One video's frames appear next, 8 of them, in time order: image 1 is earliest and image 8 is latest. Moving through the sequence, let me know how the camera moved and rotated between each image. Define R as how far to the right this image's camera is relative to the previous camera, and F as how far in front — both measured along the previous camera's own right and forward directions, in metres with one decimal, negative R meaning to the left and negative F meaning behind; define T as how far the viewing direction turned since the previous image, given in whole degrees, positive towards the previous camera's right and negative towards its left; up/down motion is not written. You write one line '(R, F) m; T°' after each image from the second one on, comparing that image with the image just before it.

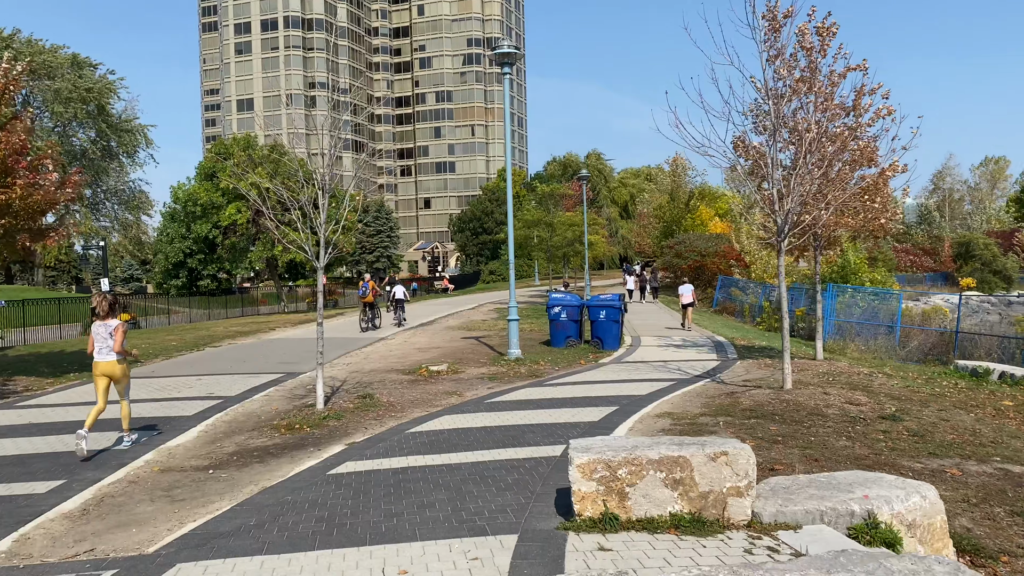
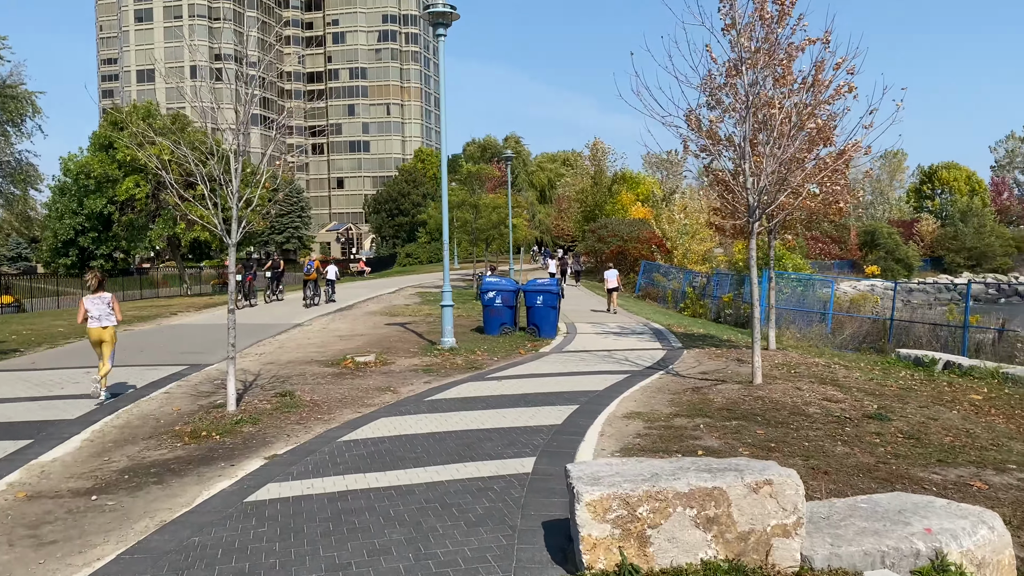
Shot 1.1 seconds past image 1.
(-0.3, +1.0) m; +6°
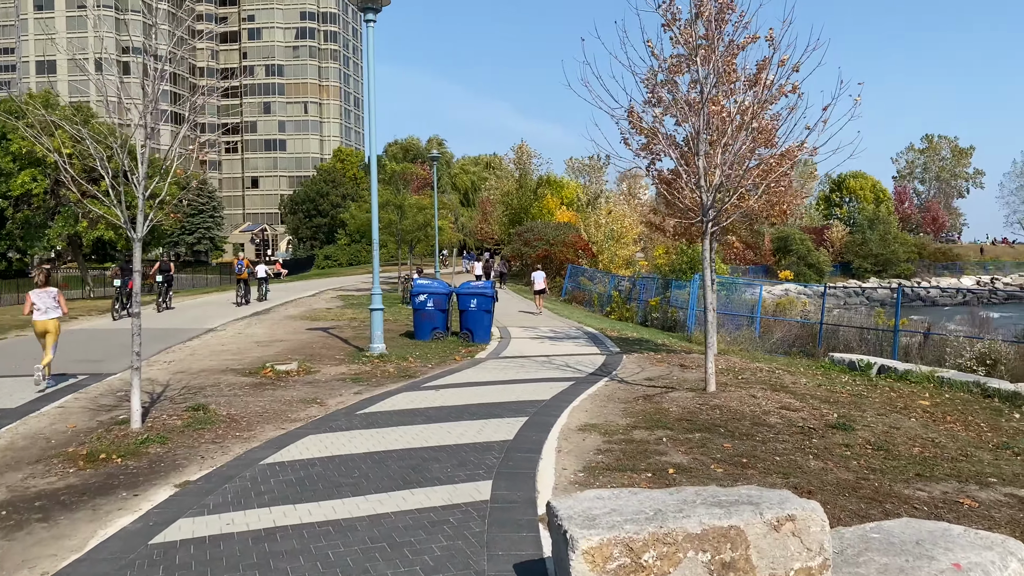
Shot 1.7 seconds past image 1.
(-0.2, +0.6) m; +5°
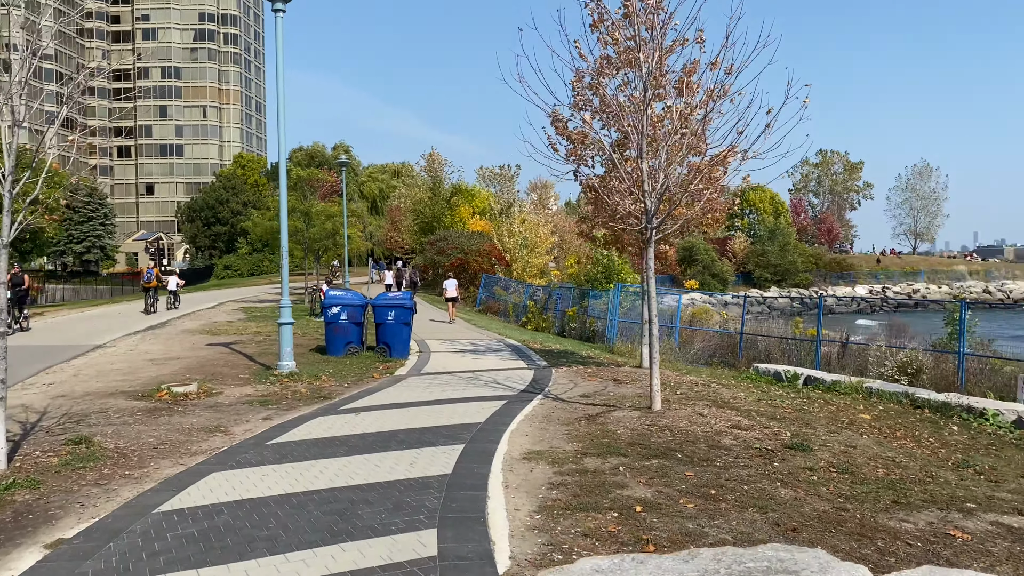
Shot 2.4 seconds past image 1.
(-0.2, +0.7) m; +6°
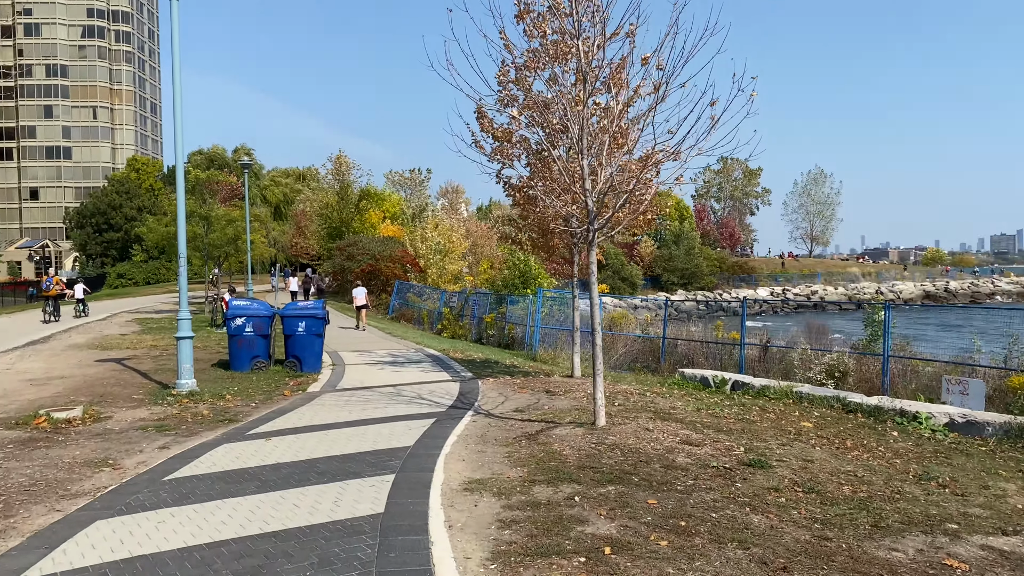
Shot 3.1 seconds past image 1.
(-0.2, +0.6) m; +6°
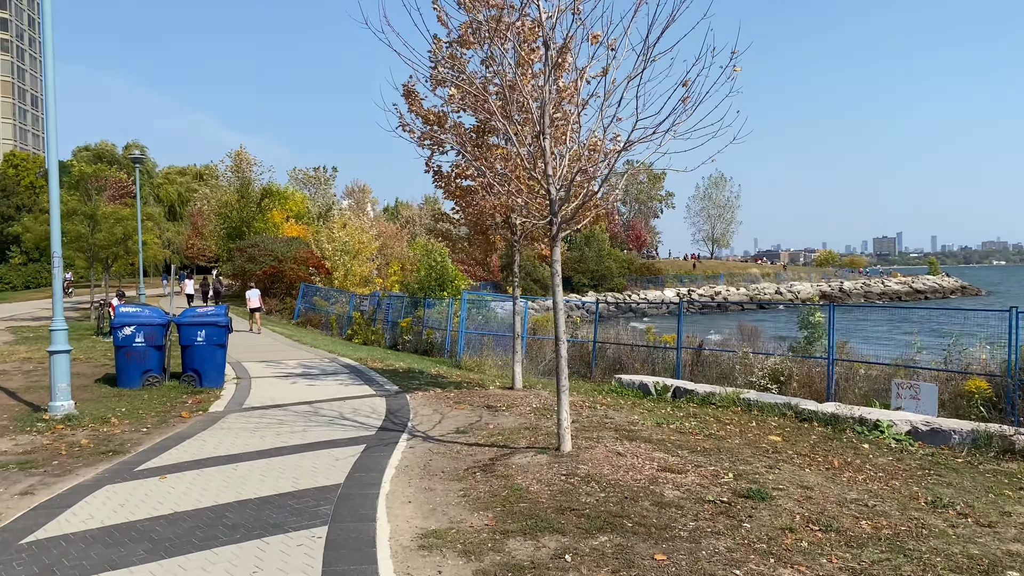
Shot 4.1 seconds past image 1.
(-0.3, +1.0) m; +6°
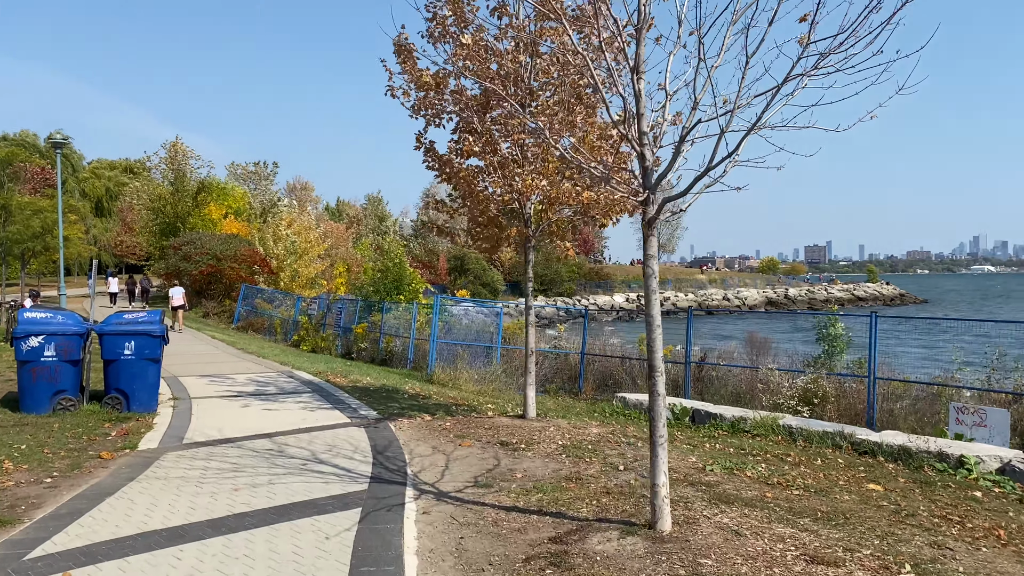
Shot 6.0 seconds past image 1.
(-0.6, +1.7) m; +4°
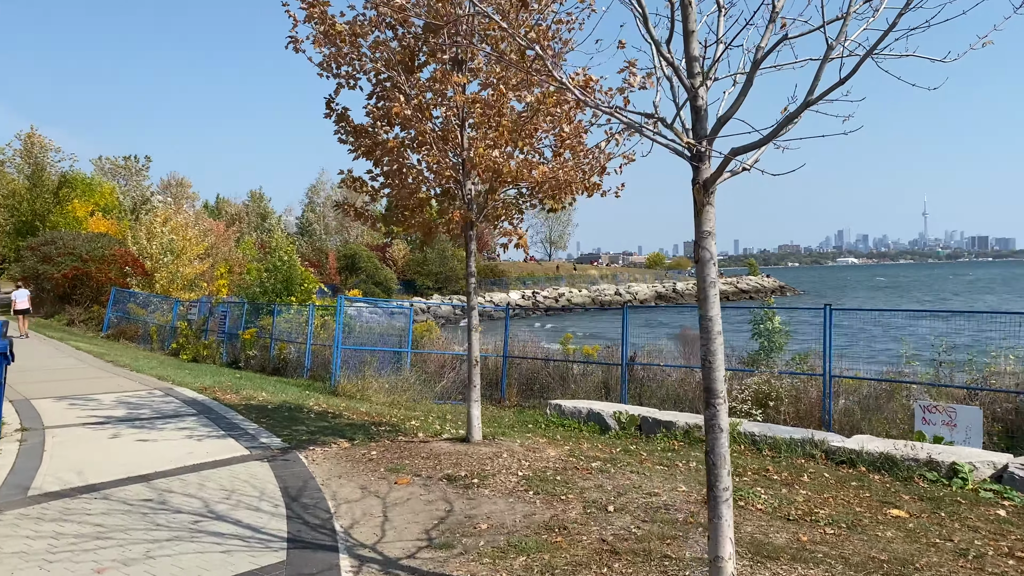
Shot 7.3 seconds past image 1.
(-0.4, +1.3) m; +8°
